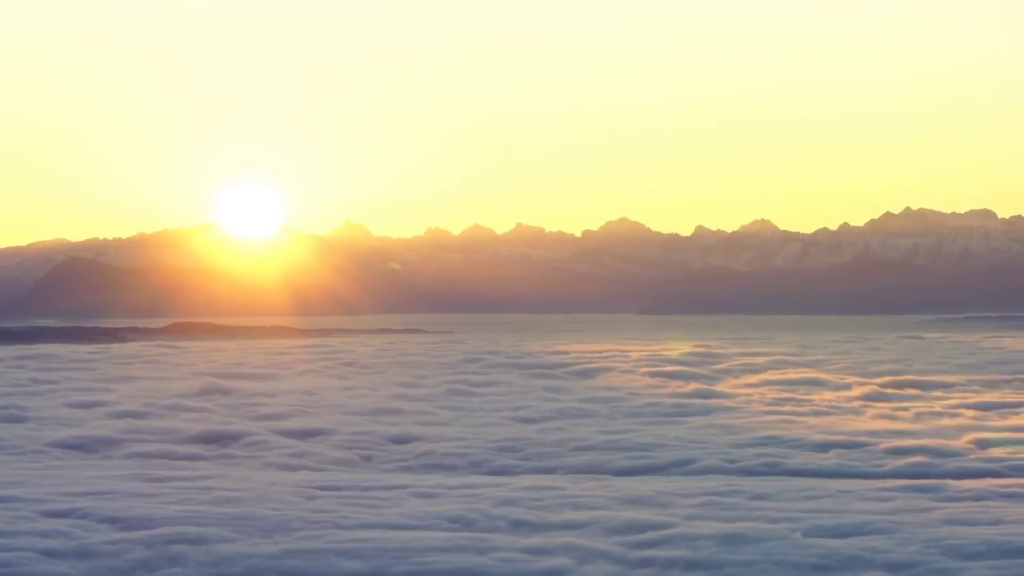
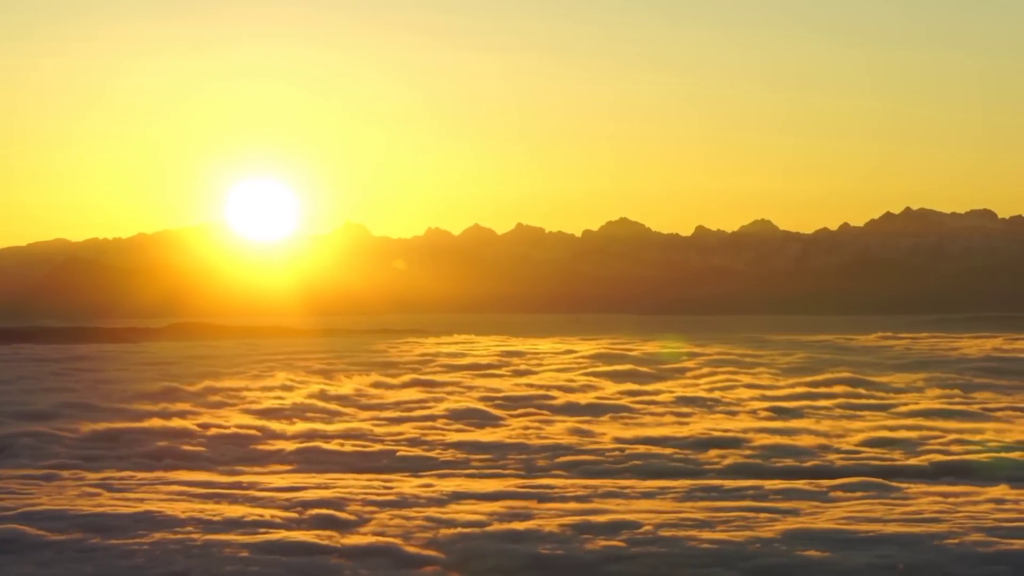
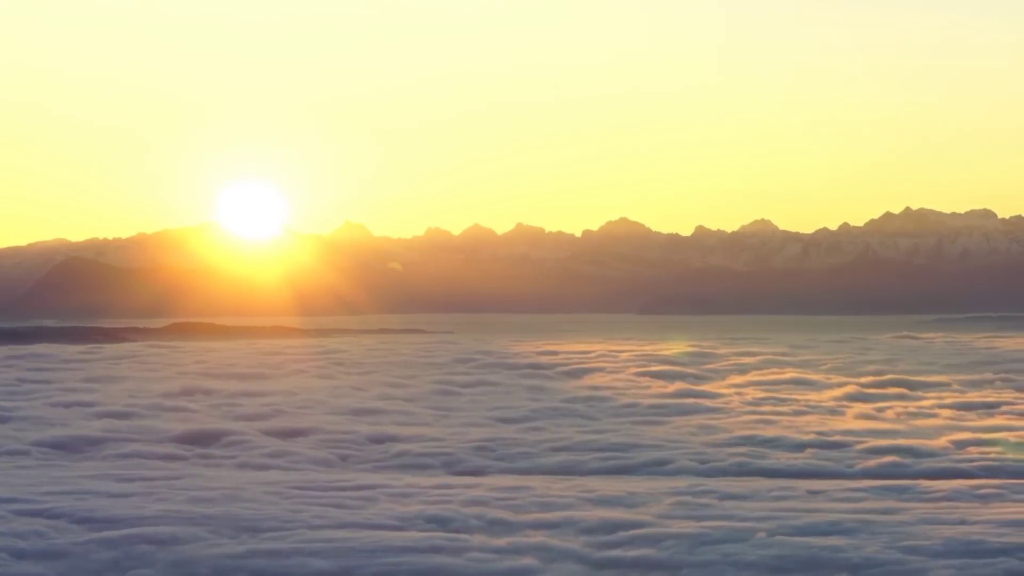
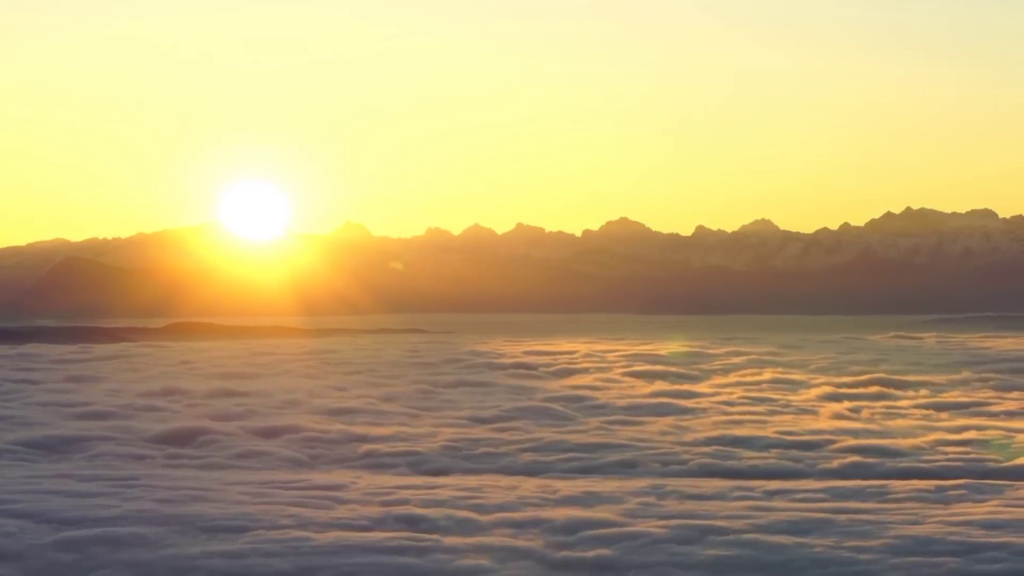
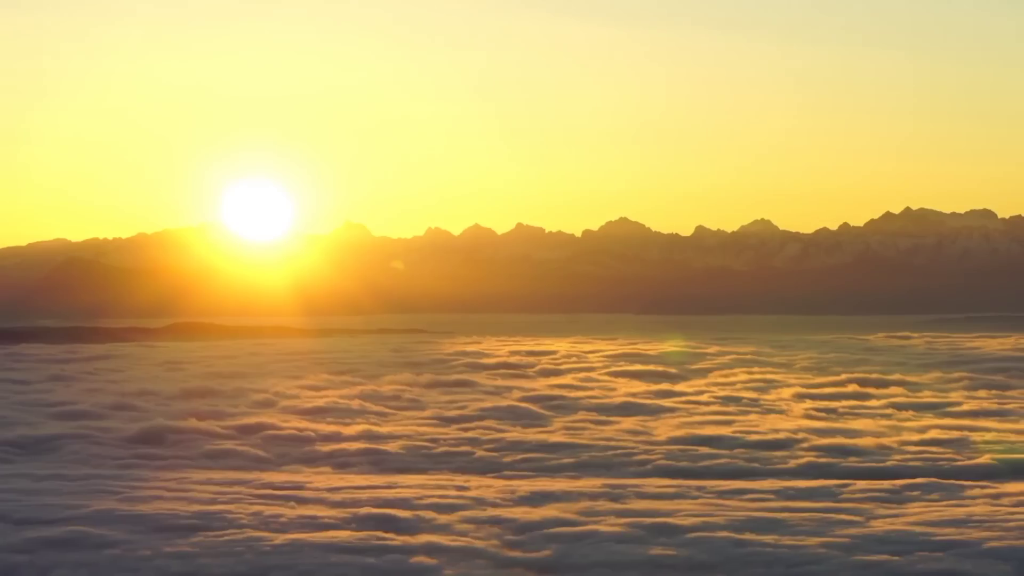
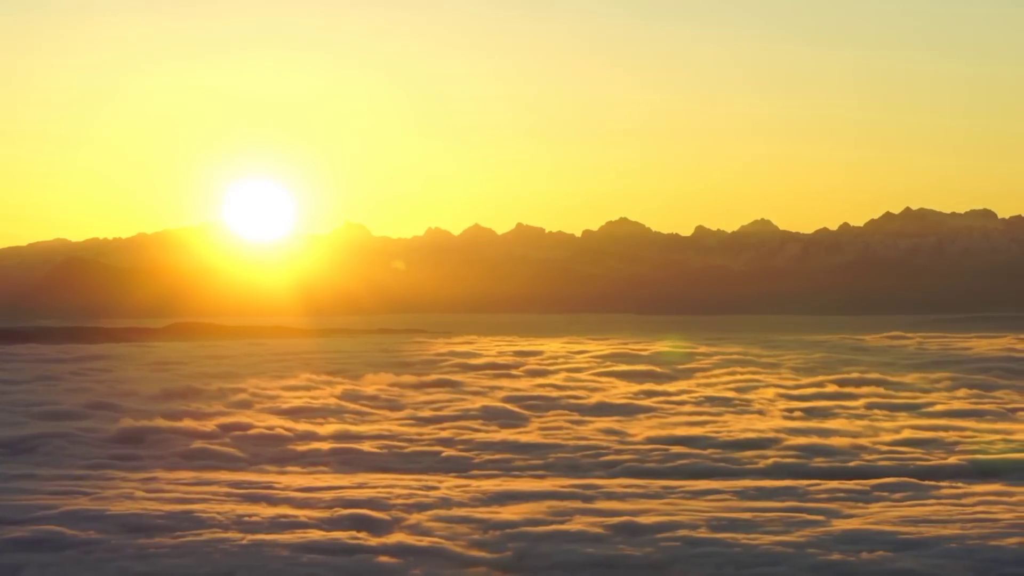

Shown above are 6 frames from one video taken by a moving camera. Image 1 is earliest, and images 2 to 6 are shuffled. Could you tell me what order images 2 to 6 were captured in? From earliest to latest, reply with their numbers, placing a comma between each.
3, 4, 5, 6, 2
